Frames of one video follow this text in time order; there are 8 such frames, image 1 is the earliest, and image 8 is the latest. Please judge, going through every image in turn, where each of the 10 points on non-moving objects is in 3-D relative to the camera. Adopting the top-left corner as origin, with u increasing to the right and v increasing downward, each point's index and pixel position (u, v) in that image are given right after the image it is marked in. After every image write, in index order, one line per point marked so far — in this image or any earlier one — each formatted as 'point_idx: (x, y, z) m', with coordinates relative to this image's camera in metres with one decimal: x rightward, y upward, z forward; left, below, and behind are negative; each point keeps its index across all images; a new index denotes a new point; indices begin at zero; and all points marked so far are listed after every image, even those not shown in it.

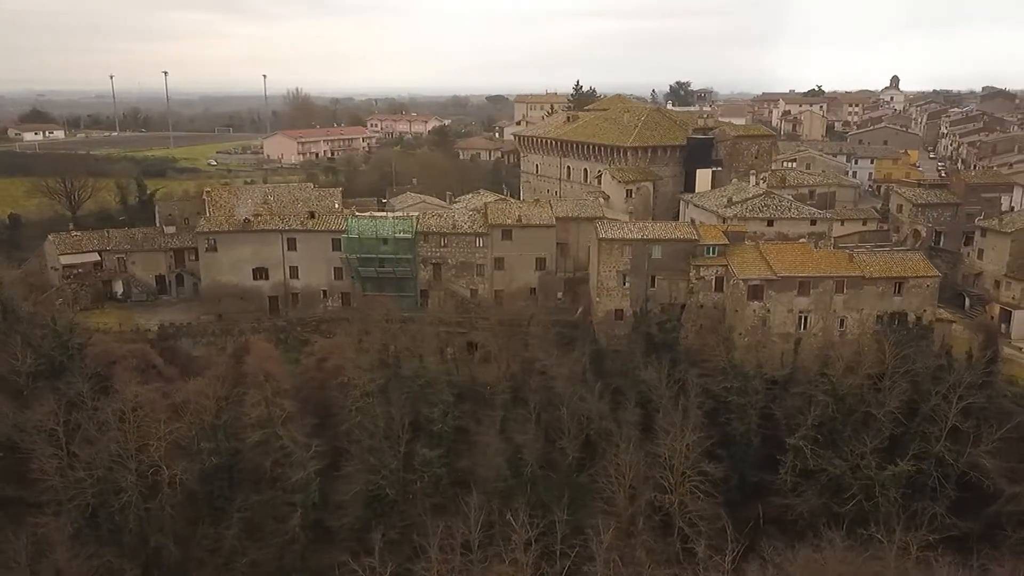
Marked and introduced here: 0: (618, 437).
0: (+2.4, -3.5, +18.3) m
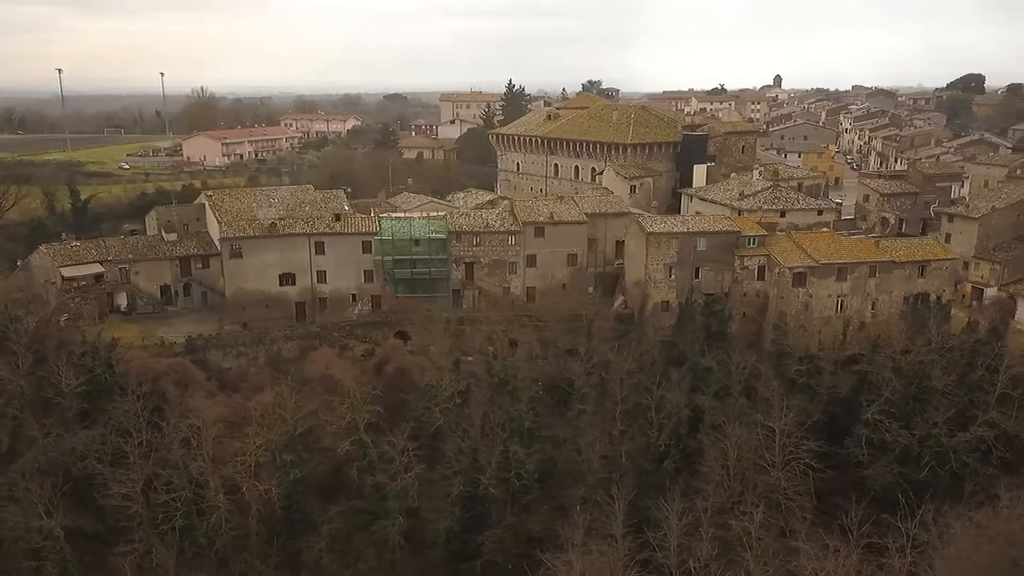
0: (+4.6, -3.3, +19.0) m
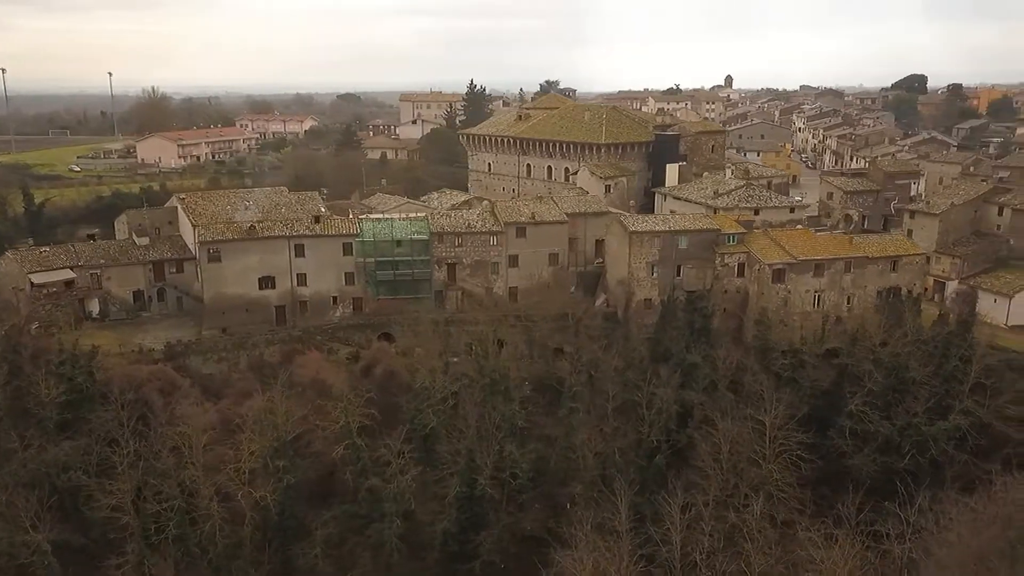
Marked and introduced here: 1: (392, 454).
0: (+4.4, -3.2, +19.4) m
1: (-2.9, -3.9, +18.8) m
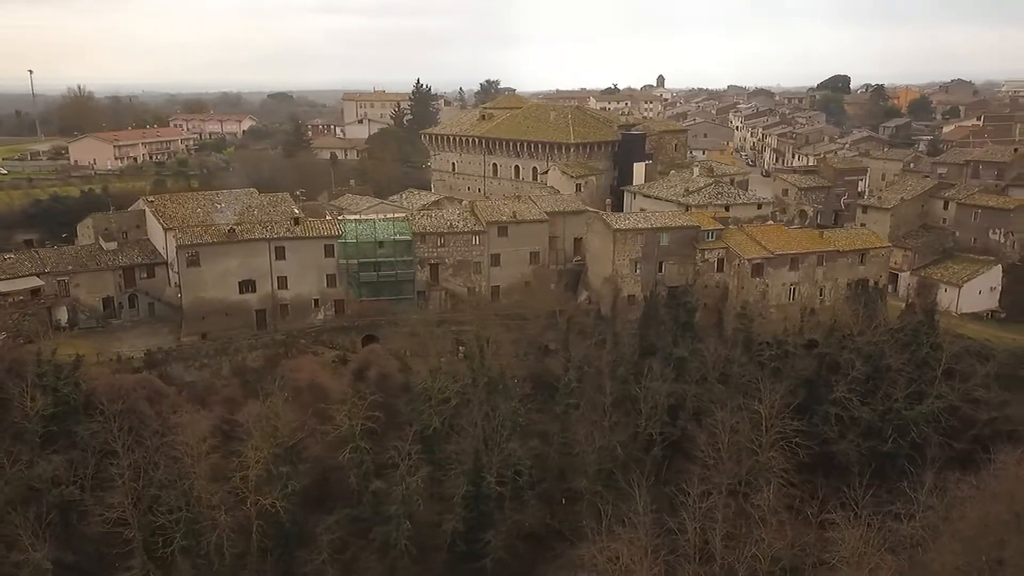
0: (+4.4, -3.1, +19.9) m
1: (-2.8, -4.0, +18.7) m
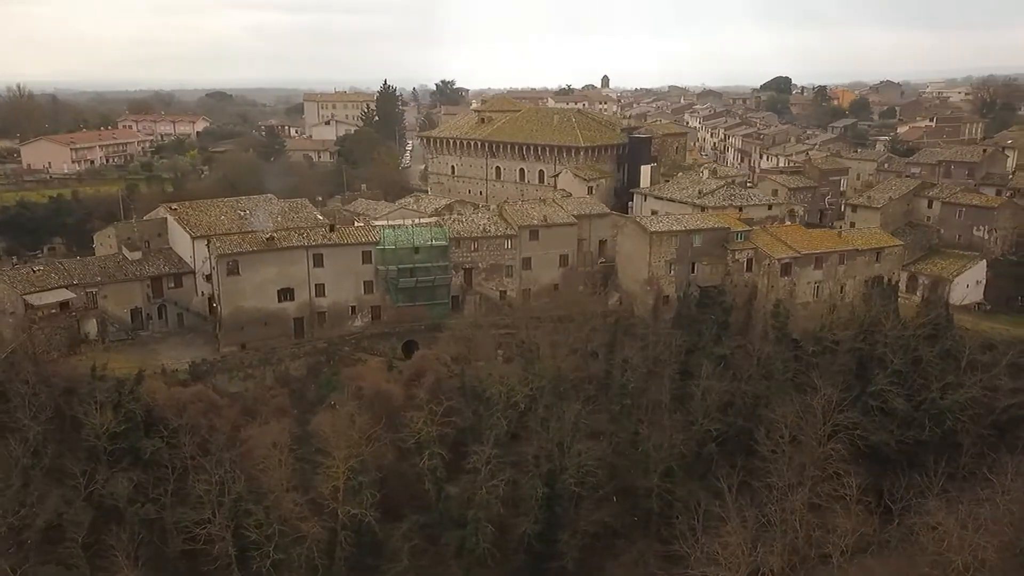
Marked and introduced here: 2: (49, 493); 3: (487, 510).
0: (+6.0, -3.1, +20.6) m
1: (-1.1, -4.1, +18.8) m
2: (-9.7, -4.3, +16.5) m
3: (-0.5, -5.0, +18.0) m
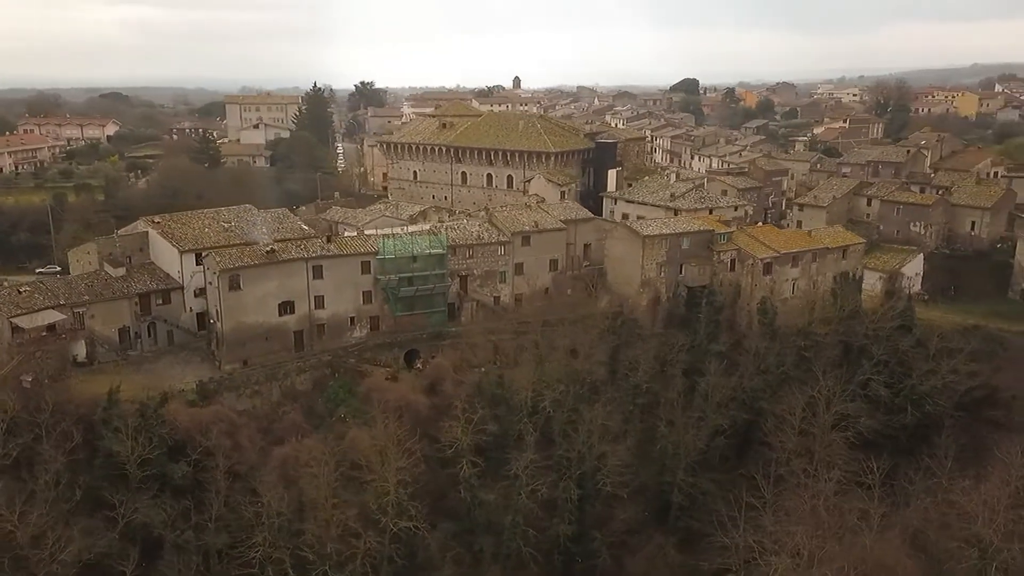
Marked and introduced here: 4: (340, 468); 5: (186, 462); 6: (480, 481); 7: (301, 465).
0: (+6.5, -3.1, +21.8) m
1: (-0.3, -4.3, +19.1) m
2: (-8.5, -4.8, +15.7) m
3: (+0.4, -5.2, +18.3) m
4: (-3.9, -4.1, +17.8) m
5: (-7.1, -3.8, +17.4) m
6: (-0.7, -4.6, +18.8) m
7: (-4.8, -4.1, +18.1) m
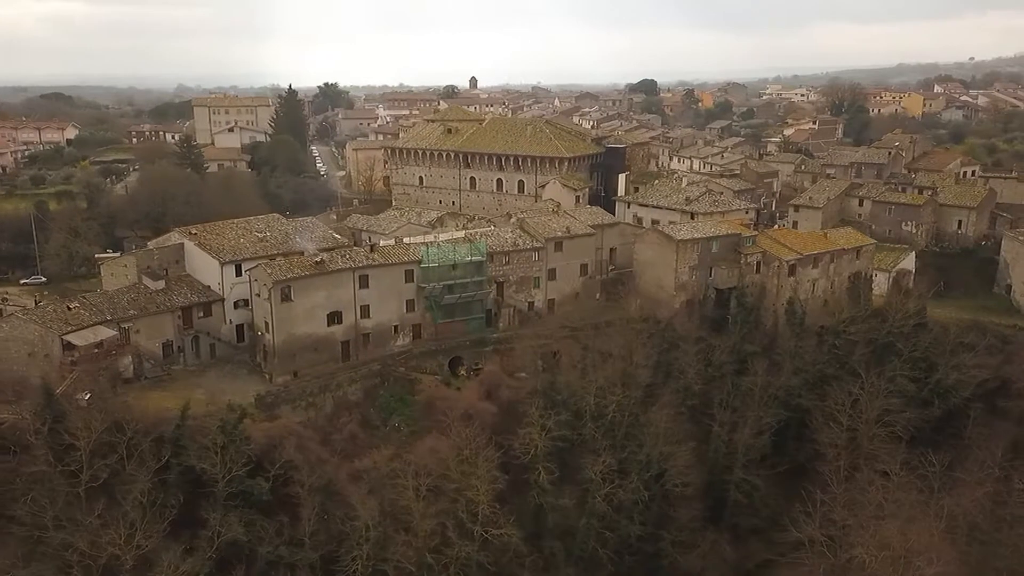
0: (+8.0, -3.2, +22.6) m
1: (+1.5, -4.5, +19.5) m
2: (-6.6, -5.1, +15.5) m
3: (+2.2, -5.4, +18.7) m
4: (-2.1, -4.3, +17.9) m
5: (-5.3, -4.1, +17.3) m
6: (+1.0, -4.8, +19.1) m
7: (-3.0, -4.3, +18.2) m
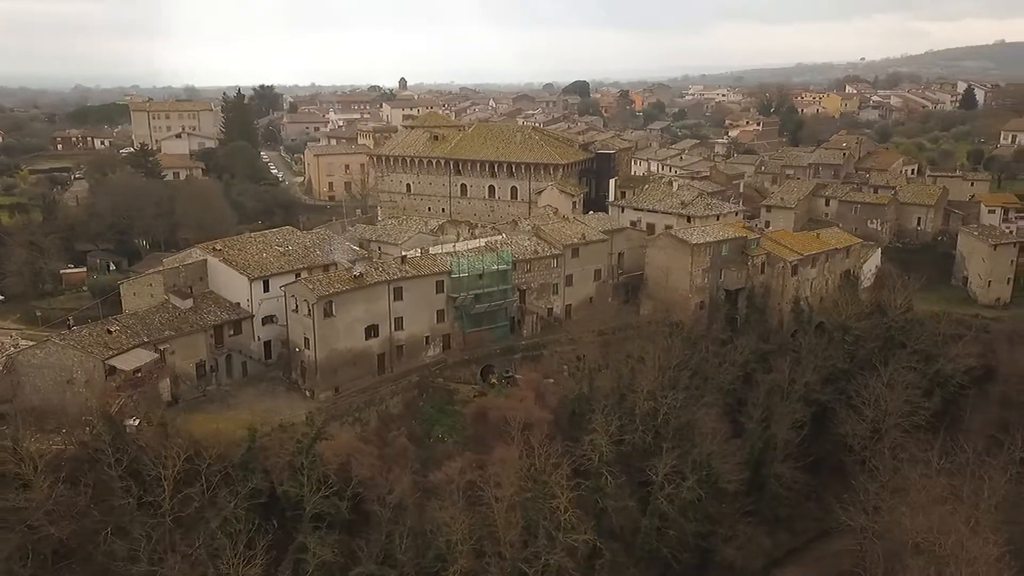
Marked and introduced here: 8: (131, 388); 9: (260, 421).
0: (+9.1, -3.2, +23.8) m
1: (+3.0, -4.7, +20.0) m
2: (-4.6, -5.5, +15.3) m
3: (+3.8, -5.6, +19.4) m
4: (-0.4, -4.6, +18.1) m
5: (-3.5, -4.5, +17.2) m
6: (+2.6, -5.0, +19.6) m
7: (-1.3, -4.6, +18.3) m
8: (-9.2, -2.4, +19.1) m
9: (-6.2, -3.3, +19.7) m
